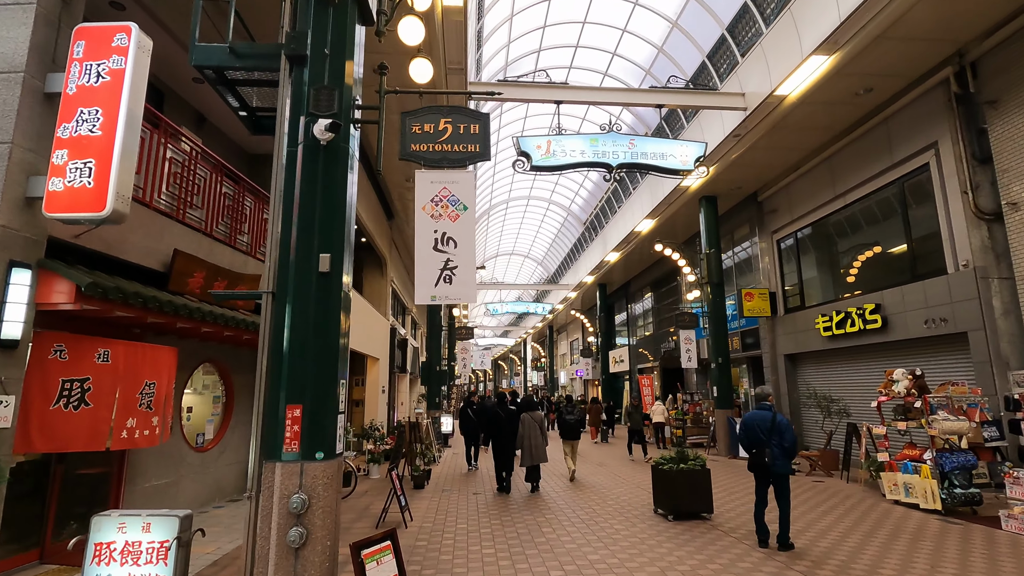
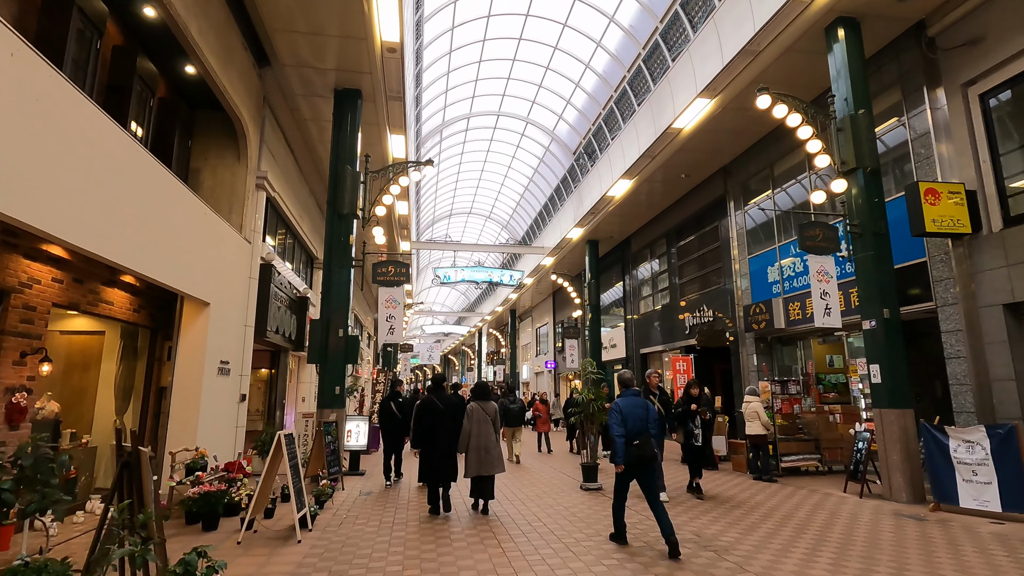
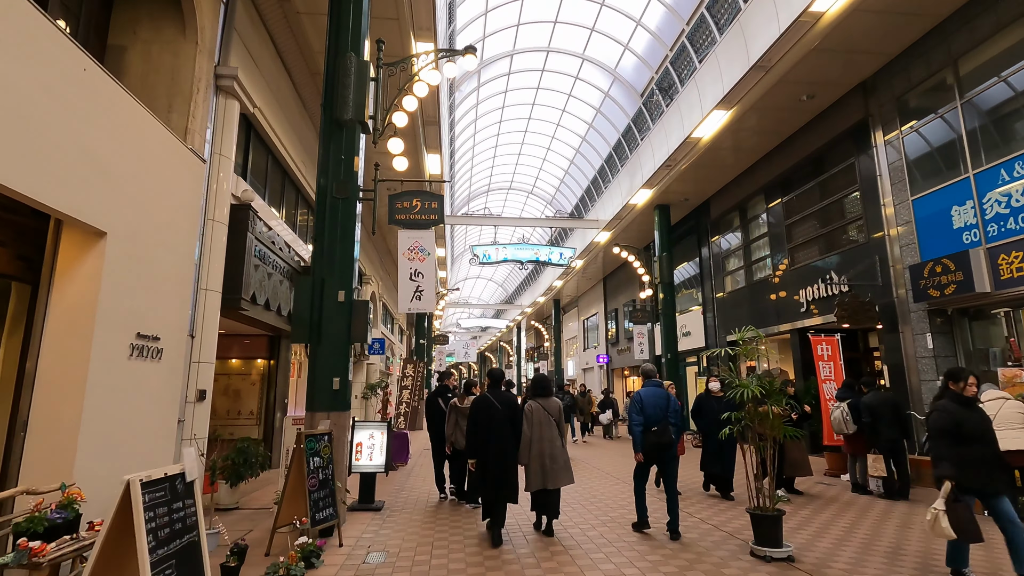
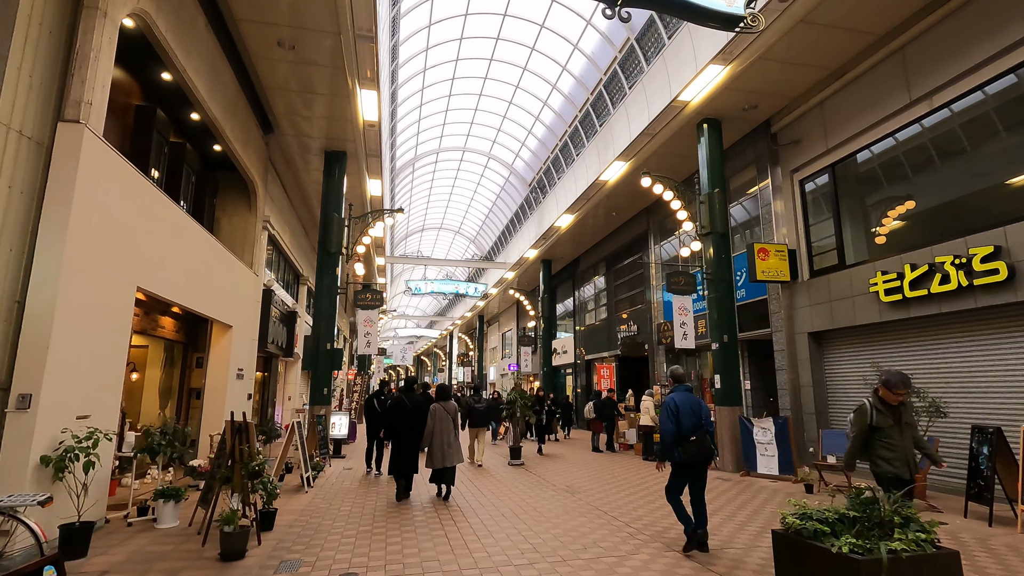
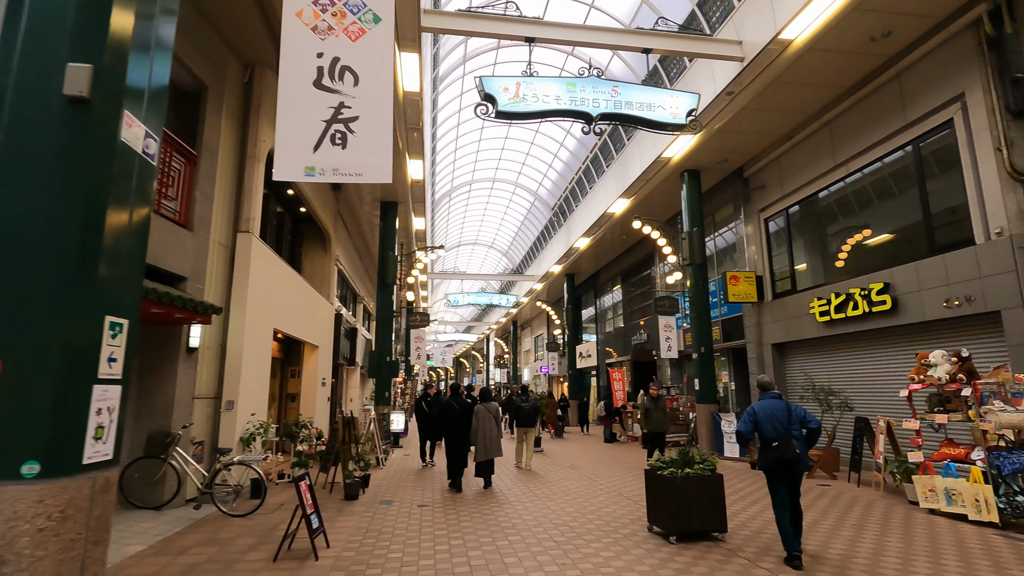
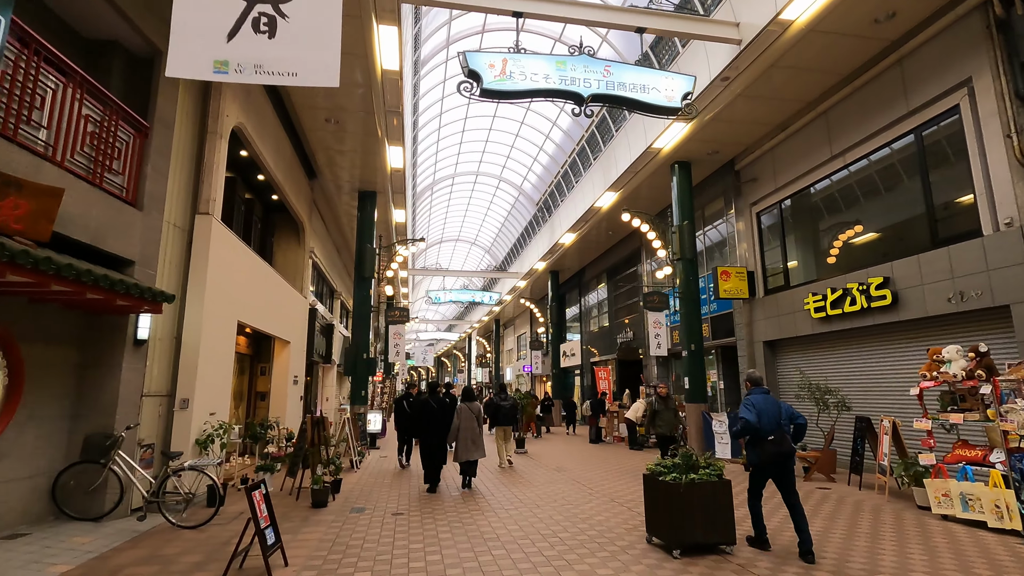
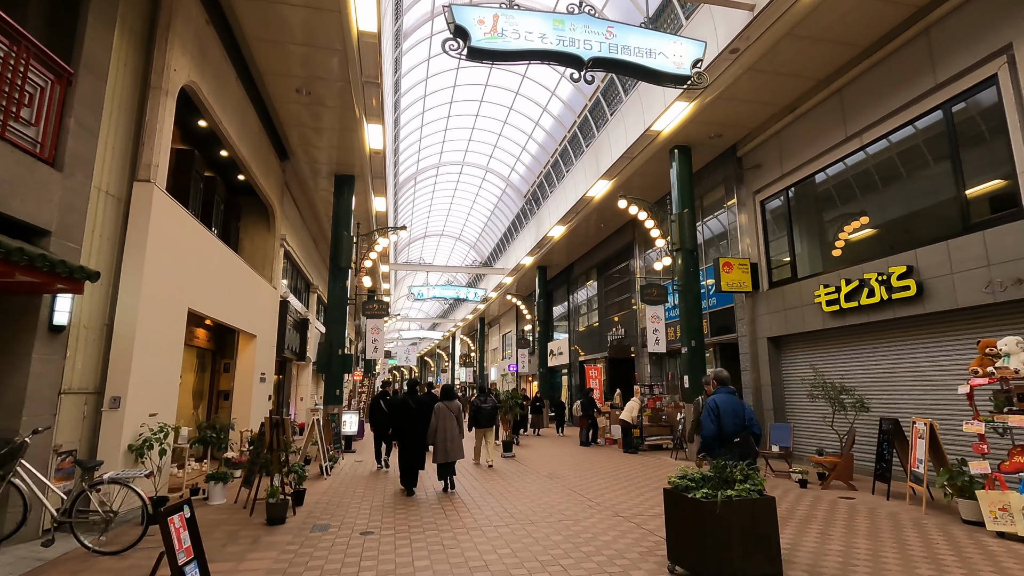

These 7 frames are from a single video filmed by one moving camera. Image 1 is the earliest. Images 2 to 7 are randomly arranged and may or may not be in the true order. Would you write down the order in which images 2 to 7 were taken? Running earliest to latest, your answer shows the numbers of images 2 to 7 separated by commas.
5, 6, 7, 4, 2, 3
